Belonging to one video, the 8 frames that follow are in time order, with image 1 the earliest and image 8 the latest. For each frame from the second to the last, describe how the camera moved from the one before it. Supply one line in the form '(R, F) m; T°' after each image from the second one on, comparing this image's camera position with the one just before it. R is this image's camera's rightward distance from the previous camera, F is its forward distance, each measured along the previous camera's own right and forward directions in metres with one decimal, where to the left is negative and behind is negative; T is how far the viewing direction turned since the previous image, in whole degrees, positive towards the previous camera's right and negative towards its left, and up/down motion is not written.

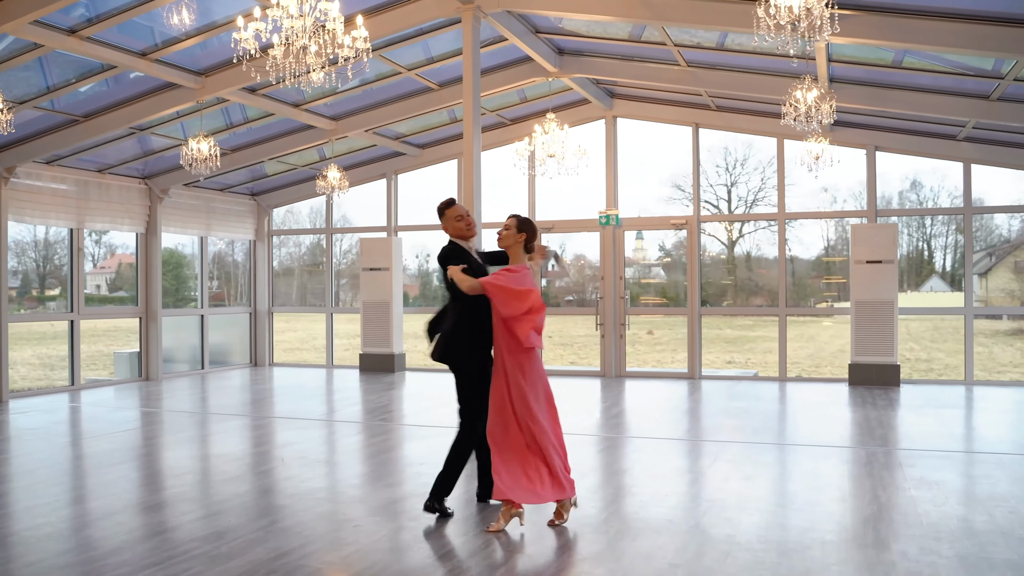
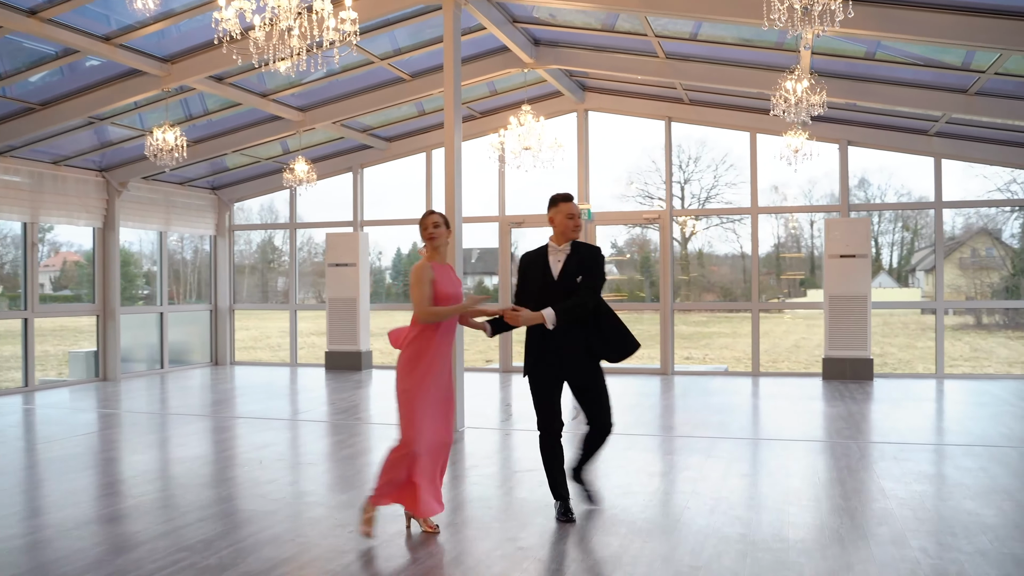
(-0.2, +0.2) m; +3°
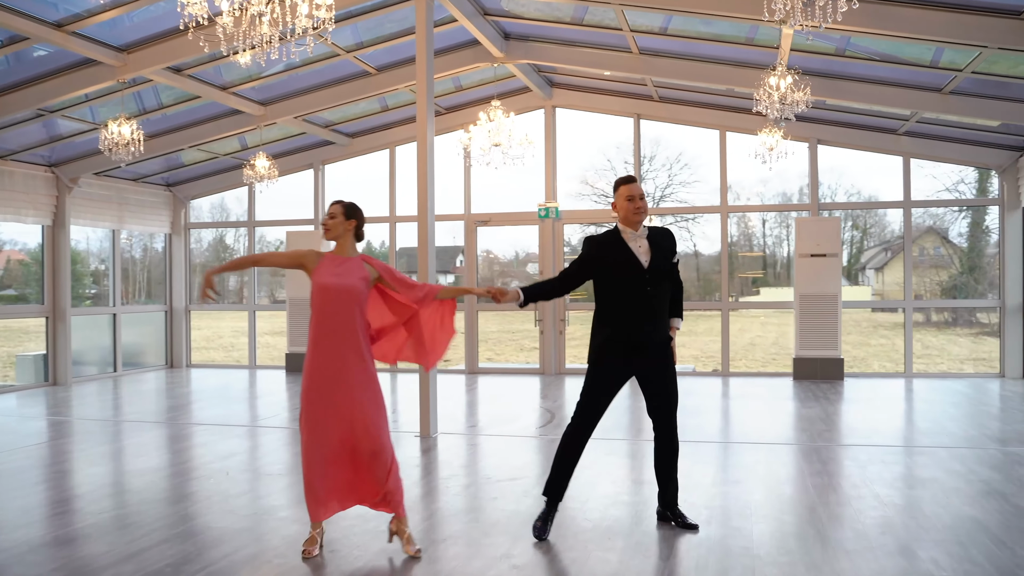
(-0.1, +0.2) m; +3°
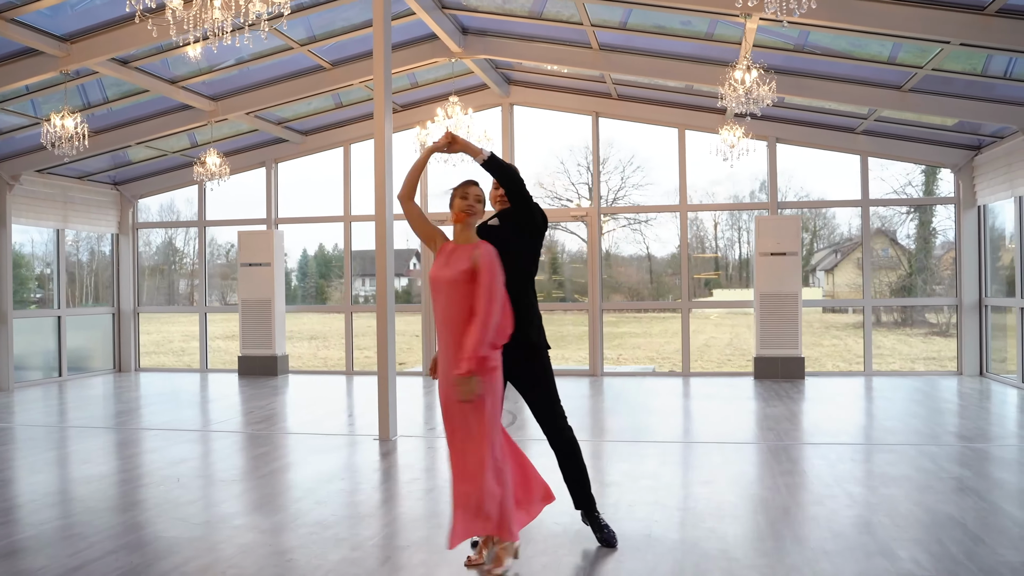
(0.0, +0.2) m; +3°
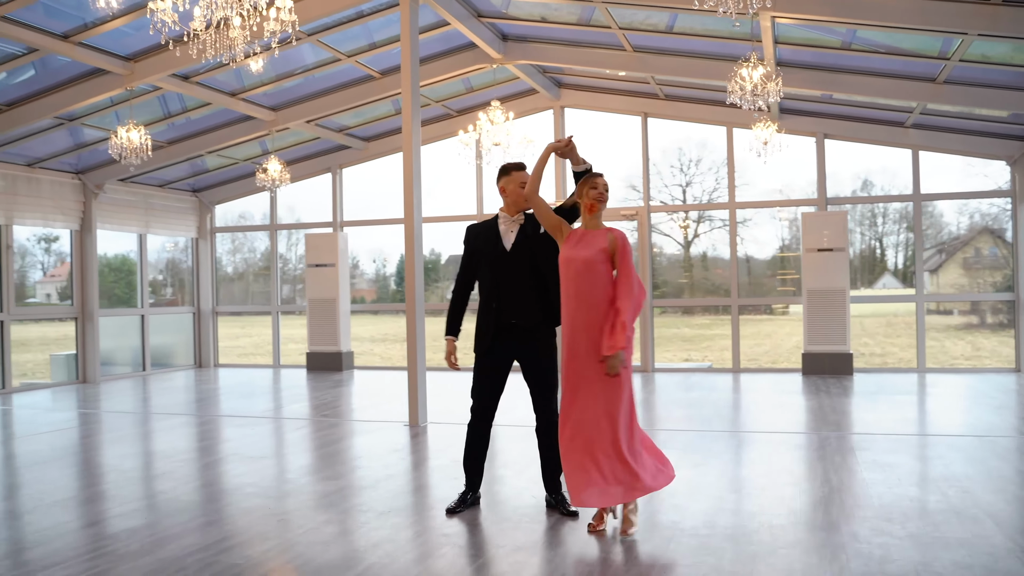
(+0.5, -0.3) m; -6°
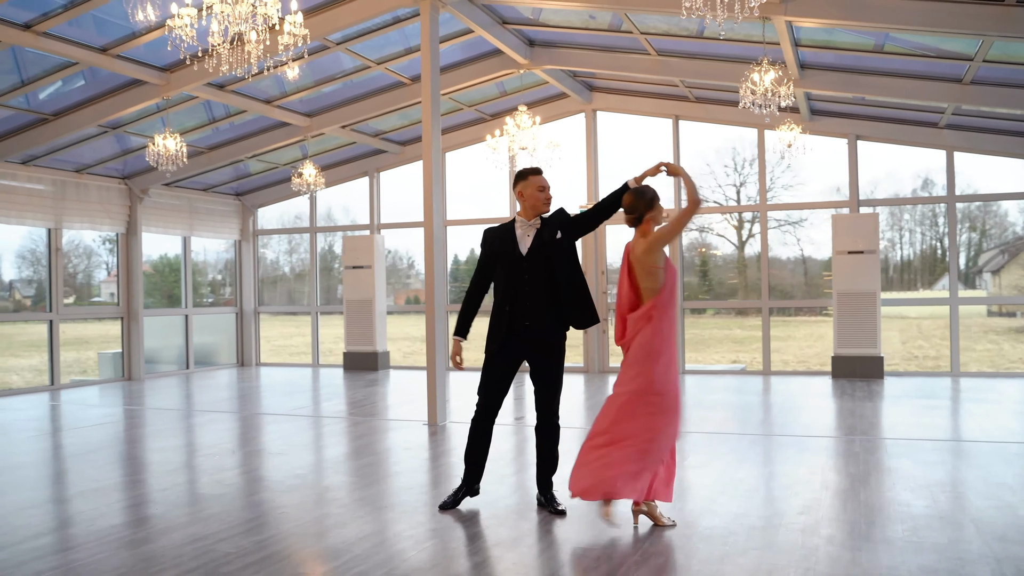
(+0.3, -0.1) m; -3°
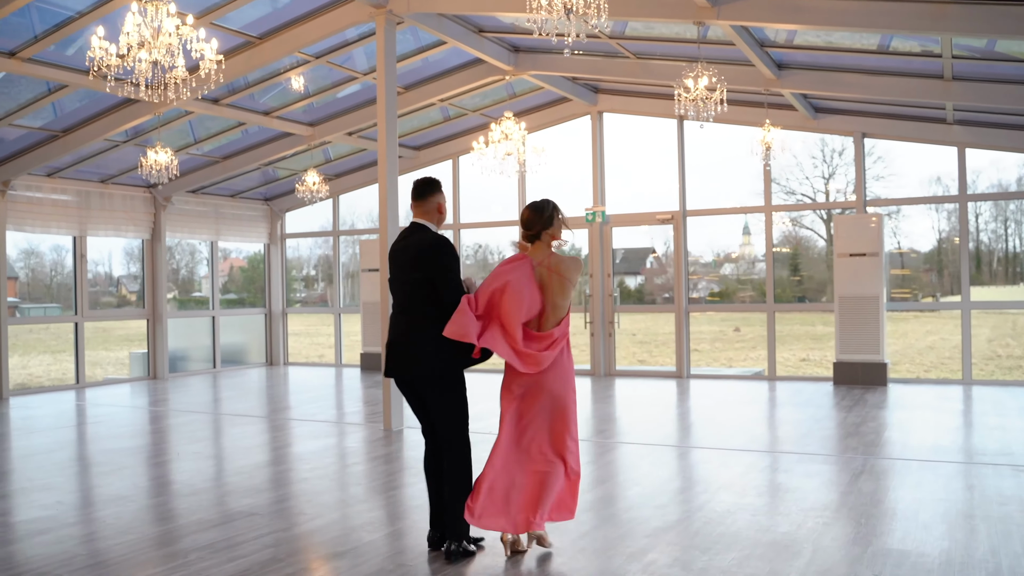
(+1.0, 0.0) m; -6°
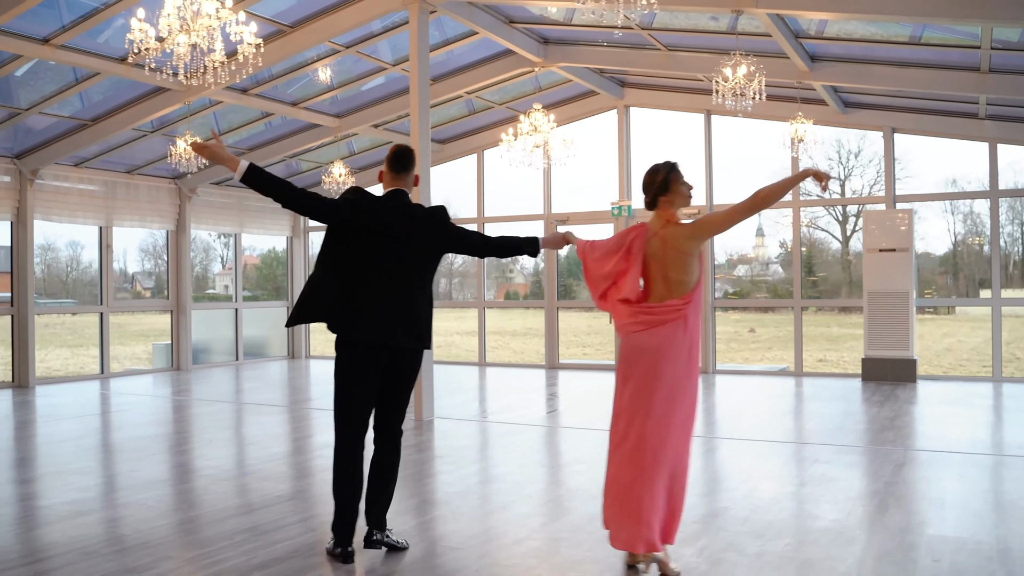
(-0.2, 0.0) m; -1°
